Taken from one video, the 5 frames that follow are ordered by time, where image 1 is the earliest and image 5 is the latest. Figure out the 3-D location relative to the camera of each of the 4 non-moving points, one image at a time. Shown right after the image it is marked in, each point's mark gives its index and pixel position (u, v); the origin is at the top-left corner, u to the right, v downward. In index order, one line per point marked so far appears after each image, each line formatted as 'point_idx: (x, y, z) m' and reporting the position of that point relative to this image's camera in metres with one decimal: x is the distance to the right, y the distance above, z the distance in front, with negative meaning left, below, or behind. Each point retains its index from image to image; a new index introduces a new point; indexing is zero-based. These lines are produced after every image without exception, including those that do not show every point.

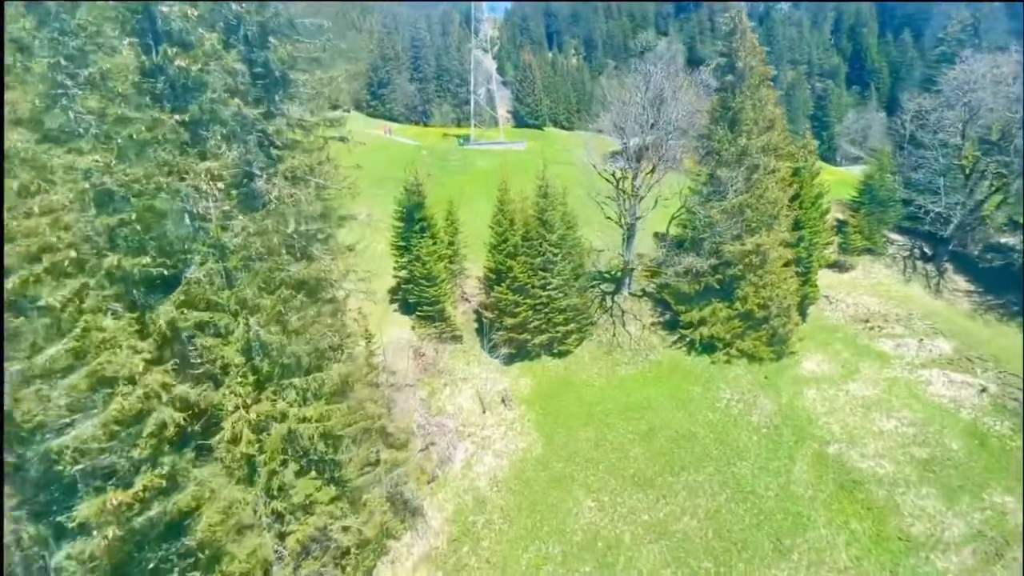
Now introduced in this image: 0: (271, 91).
0: (-6.7, +5.5, +13.1) m
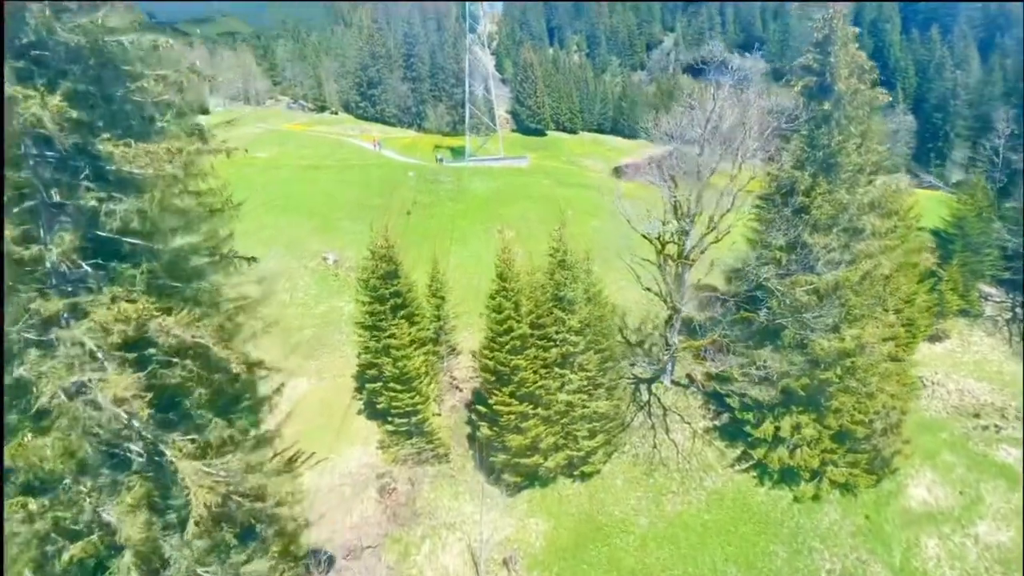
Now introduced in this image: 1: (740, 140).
0: (-6.4, +1.6, +6.6) m
1: (+8.2, +5.3, +16.9) m
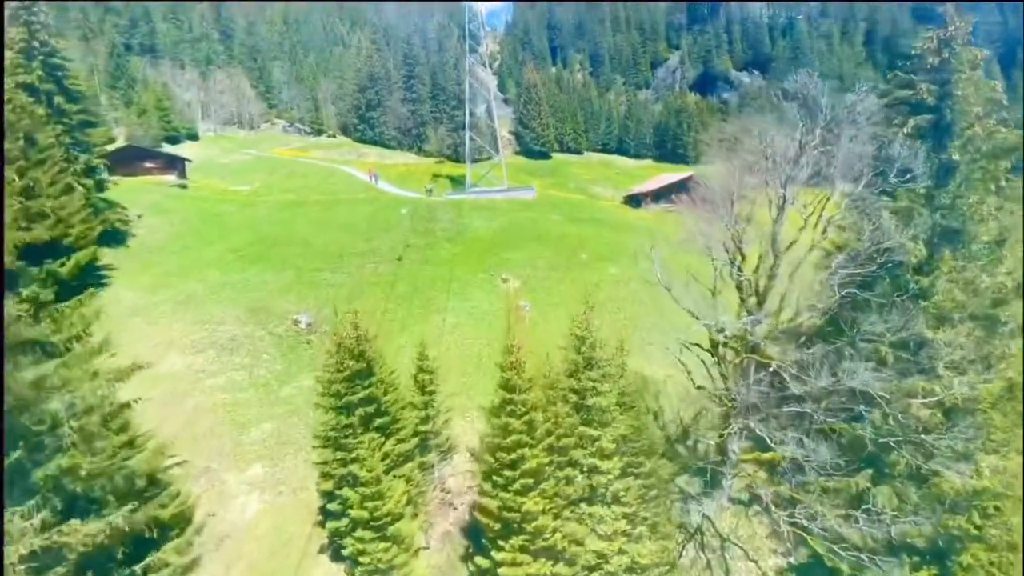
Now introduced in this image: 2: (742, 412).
0: (-6.2, -1.1, +2.3) m
1: (+8.4, +2.4, +12.6) m
2: (+6.5, -3.5, +13.5) m
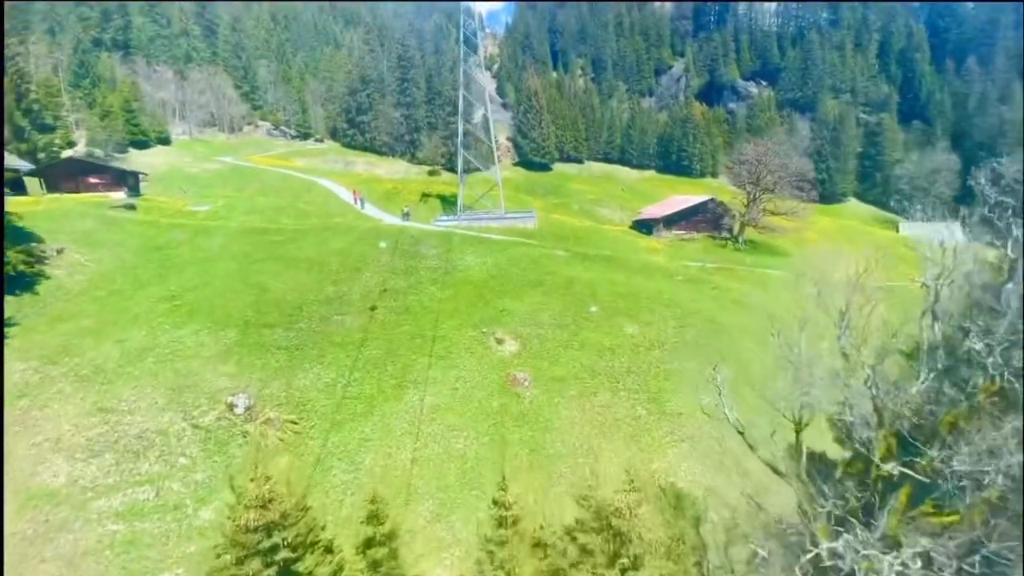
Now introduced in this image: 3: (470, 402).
0: (-6.2, -3.9, -2.5) m
1: (+8.4, -0.7, +7.9) m
2: (+6.4, -6.6, +8.7) m
3: (-1.8, -4.7, +19.4) m
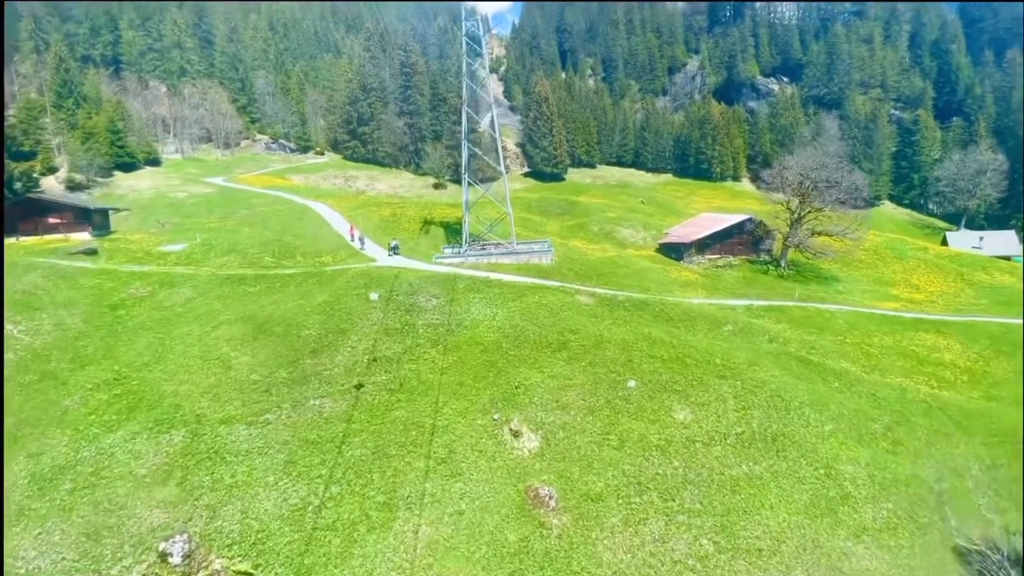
0: (-6.0, -7.0, -7.0) m
1: (+8.8, -3.6, +3.2) m
2: (+6.9, -9.5, +4.0) m
3: (-1.1, -7.7, +14.9) m
